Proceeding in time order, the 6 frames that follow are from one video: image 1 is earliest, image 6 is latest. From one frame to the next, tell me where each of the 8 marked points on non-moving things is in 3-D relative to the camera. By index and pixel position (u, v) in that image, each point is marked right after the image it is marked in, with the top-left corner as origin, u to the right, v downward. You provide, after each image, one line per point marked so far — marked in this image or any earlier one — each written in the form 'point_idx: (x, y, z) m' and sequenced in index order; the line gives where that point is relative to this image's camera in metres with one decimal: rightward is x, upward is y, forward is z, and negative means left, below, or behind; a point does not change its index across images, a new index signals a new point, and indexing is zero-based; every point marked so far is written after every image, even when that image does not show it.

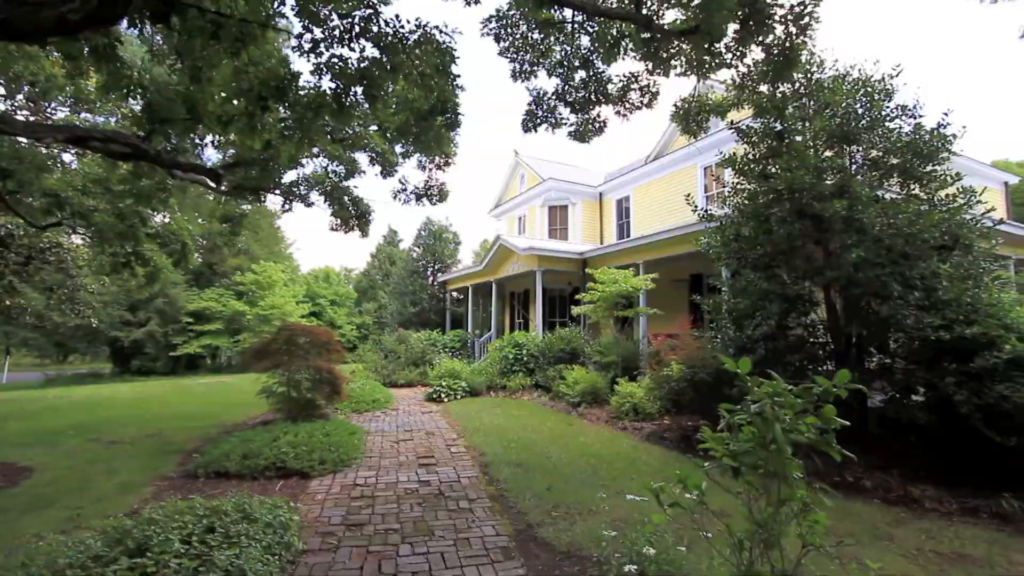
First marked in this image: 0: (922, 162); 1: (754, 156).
0: (+5.1, +1.6, +5.2) m
1: (+3.3, +1.8, +6.0) m
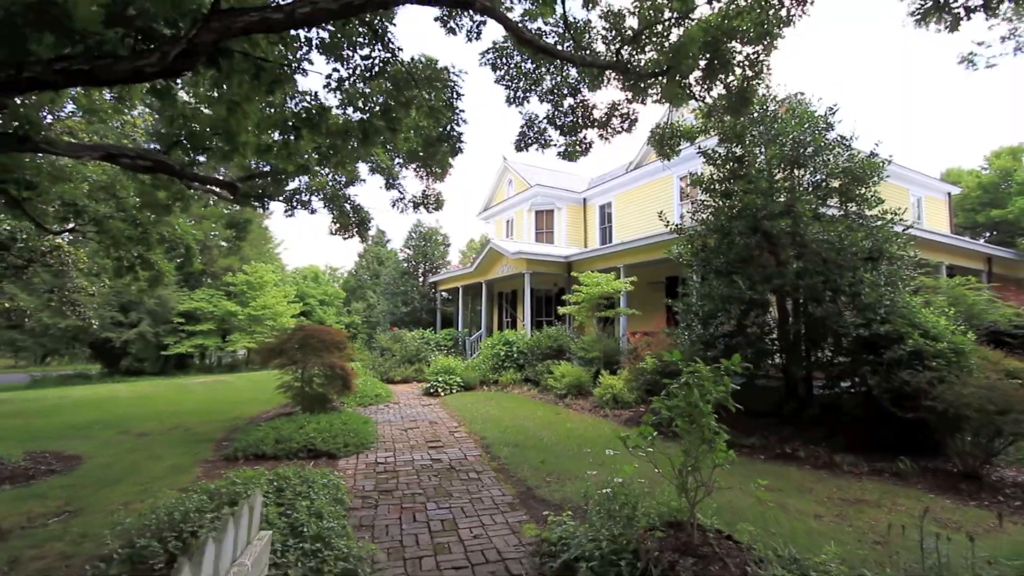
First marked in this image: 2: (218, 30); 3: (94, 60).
0: (+5.0, +1.5, +6.1) m
1: (+3.2, +1.8, +6.8) m
2: (-2.2, +2.0, +3.4) m
3: (-3.1, +1.7, +3.3) m
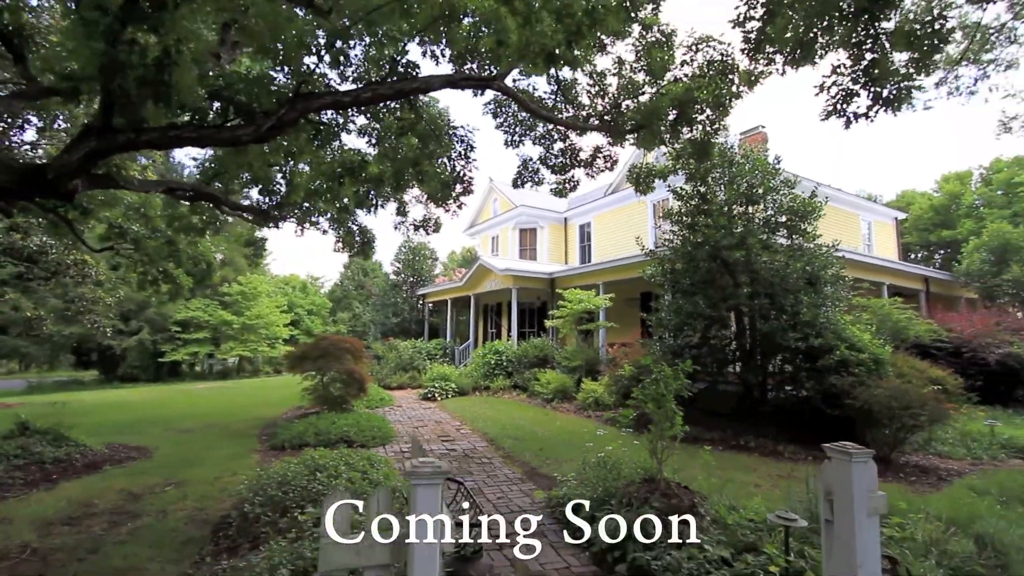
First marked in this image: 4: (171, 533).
0: (+5.0, +1.2, +7.4) m
1: (+3.2, +1.4, +8.0) m
2: (-2.1, +1.8, +4.3) m
3: (-3.0, +1.5, +4.2) m
4: (-2.4, -1.7, +3.0) m
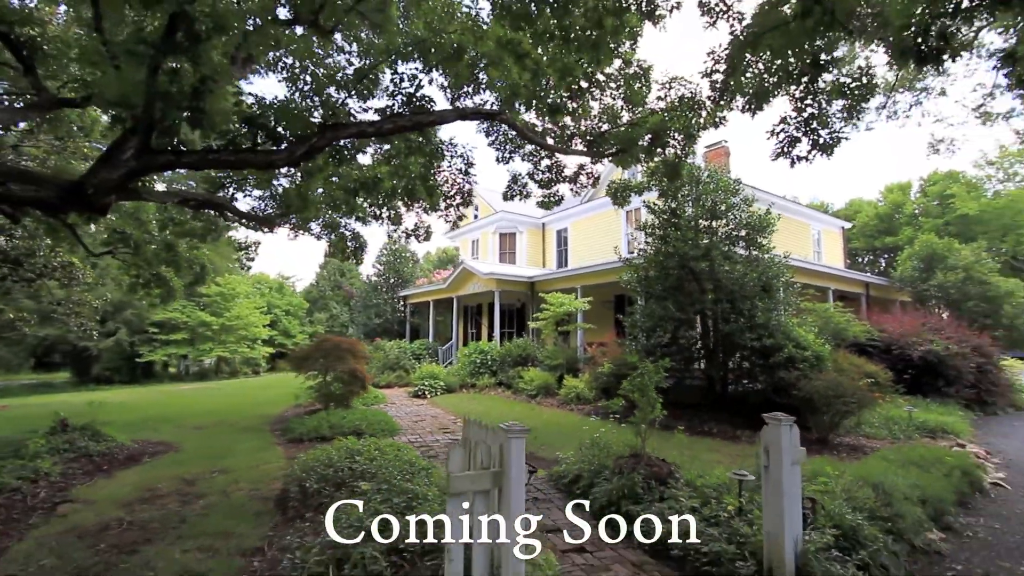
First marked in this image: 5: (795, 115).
0: (+4.8, +1.0, +8.4) m
1: (+3.0, +1.3, +8.9) m
2: (-2.0, +1.7, +4.8) m
3: (-2.9, +1.4, +4.7) m
4: (-2.2, -1.8, +3.5) m
5: (+3.5, +2.1, +5.3) m
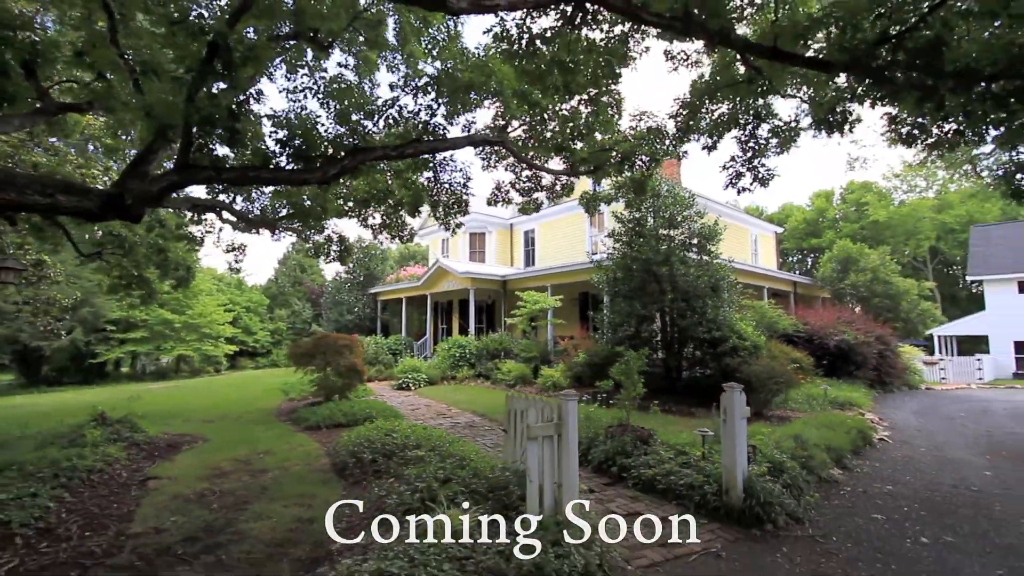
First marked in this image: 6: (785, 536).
0: (+4.5, +1.0, +9.8) m
1: (+2.6, +1.3, +10.1) m
2: (-1.9, +1.7, +5.5) m
3: (-2.8, +1.4, +5.2) m
4: (-2.0, -1.8, +4.2) m
5: (+3.5, +2.0, +6.5) m
6: (+2.1, -1.9, +3.3) m
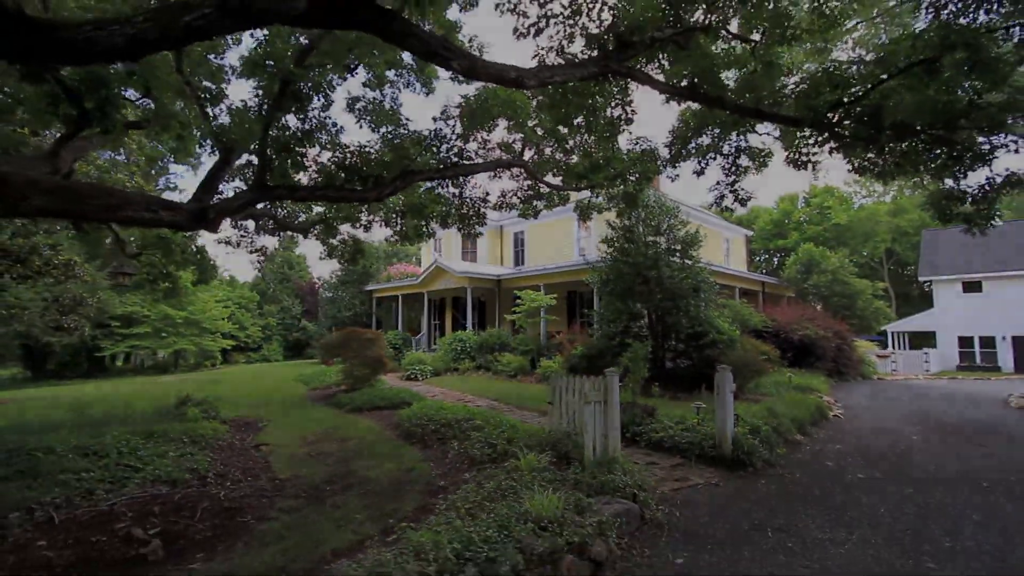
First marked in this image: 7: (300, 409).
0: (+4.7, +1.0, +11.1) m
1: (+2.8, +1.3, +11.3) m
2: (-1.5, +1.6, +6.5) m
3: (-2.4, +1.4, +6.1) m
4: (-1.6, -1.9, +5.2) m
5: (+3.8, +2.0, +7.8) m
6: (+2.6, -1.9, +4.5) m
7: (-3.7, -2.1, +7.5) m
